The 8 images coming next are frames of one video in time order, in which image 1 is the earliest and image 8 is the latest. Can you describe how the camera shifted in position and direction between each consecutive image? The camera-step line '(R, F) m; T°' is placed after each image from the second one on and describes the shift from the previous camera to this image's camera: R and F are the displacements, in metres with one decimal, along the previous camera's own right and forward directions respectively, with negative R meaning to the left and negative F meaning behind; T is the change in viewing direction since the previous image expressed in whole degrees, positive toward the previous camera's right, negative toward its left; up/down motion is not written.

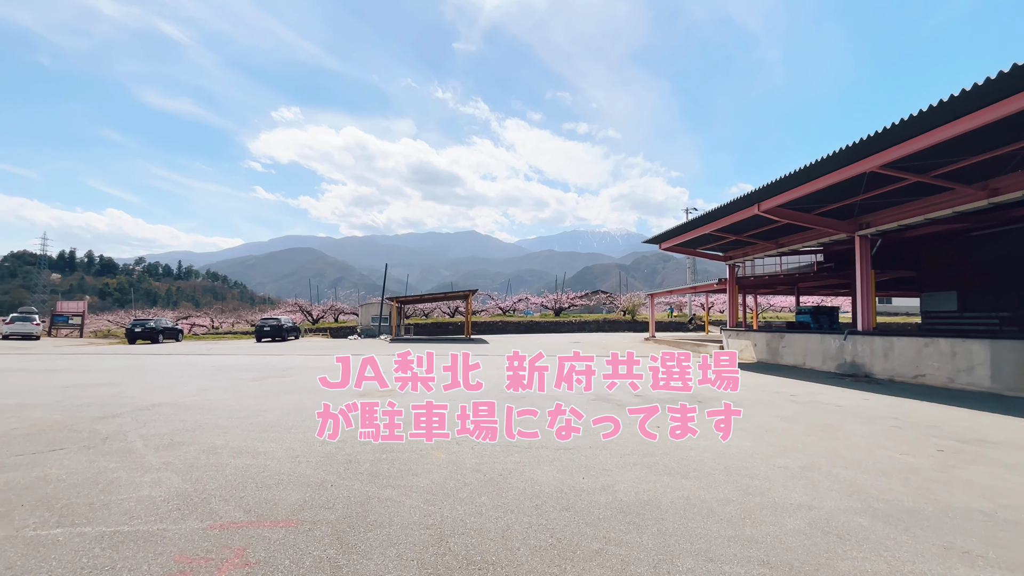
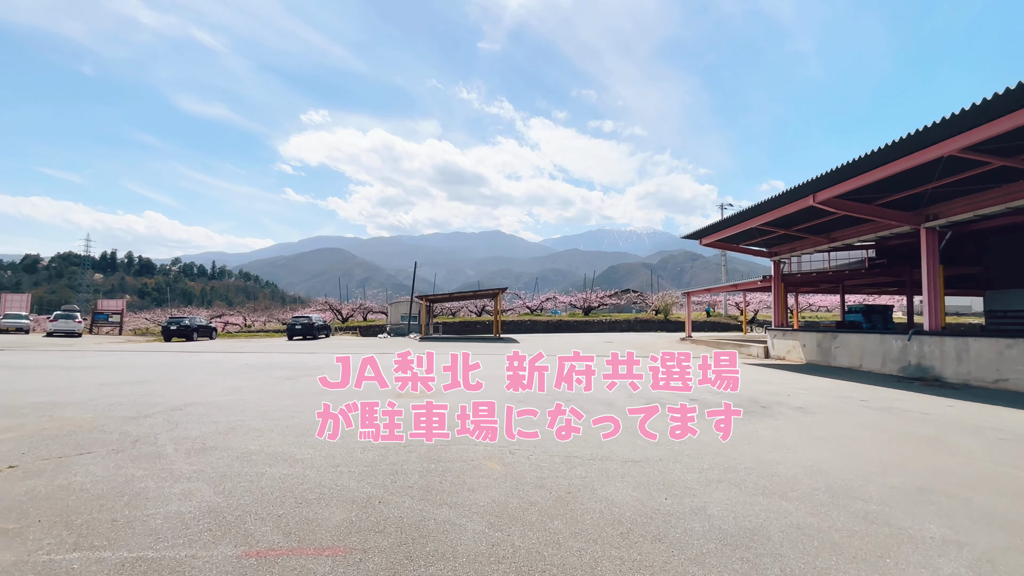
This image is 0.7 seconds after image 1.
(-0.3, +0.4) m; -3°
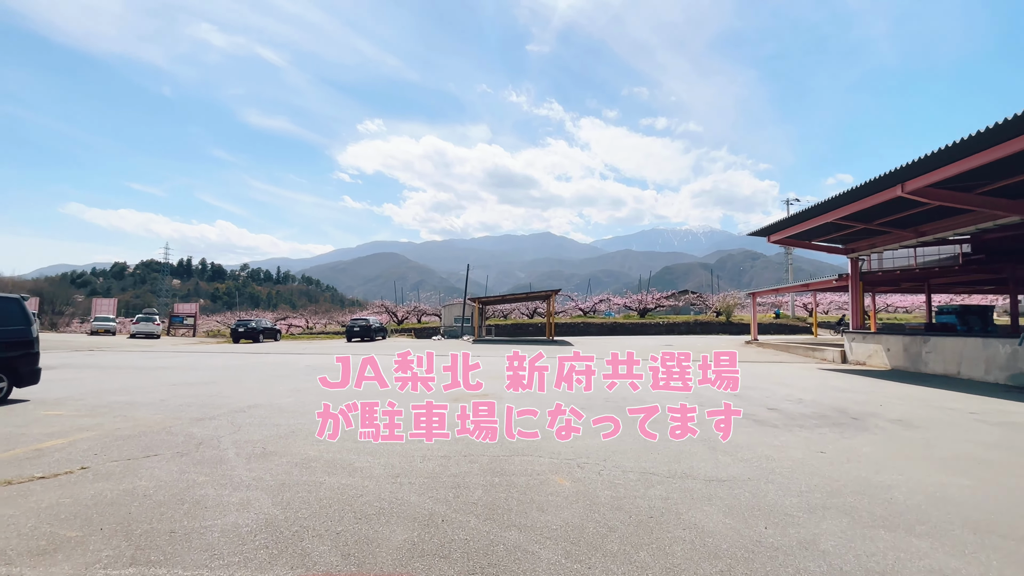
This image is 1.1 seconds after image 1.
(-0.1, +0.3) m; -6°
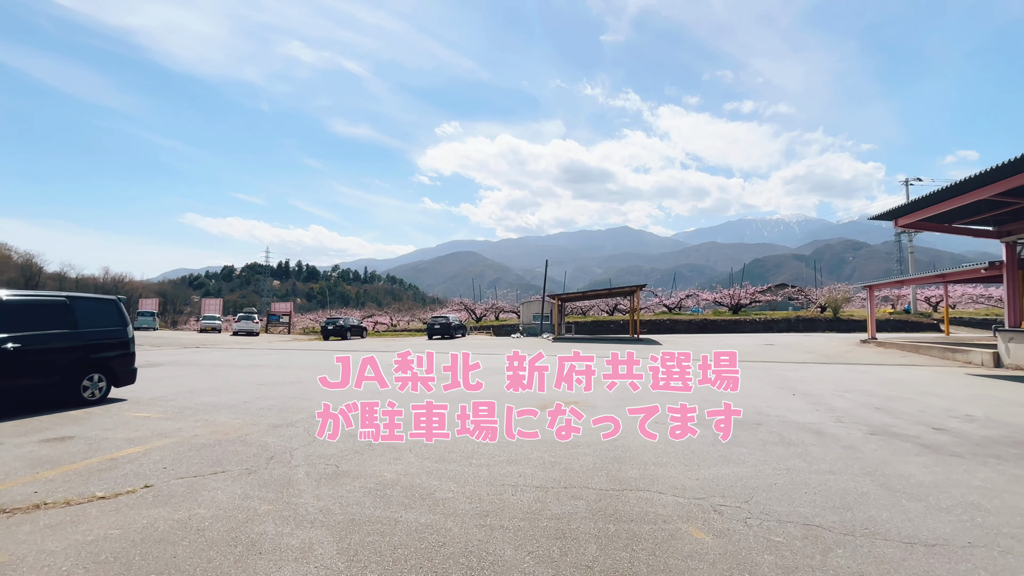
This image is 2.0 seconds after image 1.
(-0.2, +0.7) m; -9°
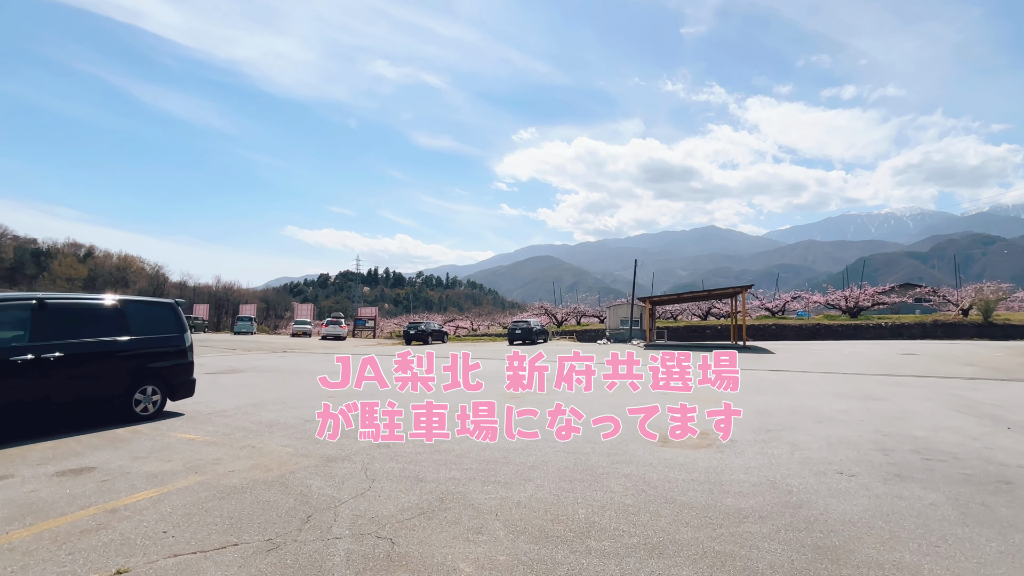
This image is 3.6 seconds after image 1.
(-0.3, +1.3) m; -9°
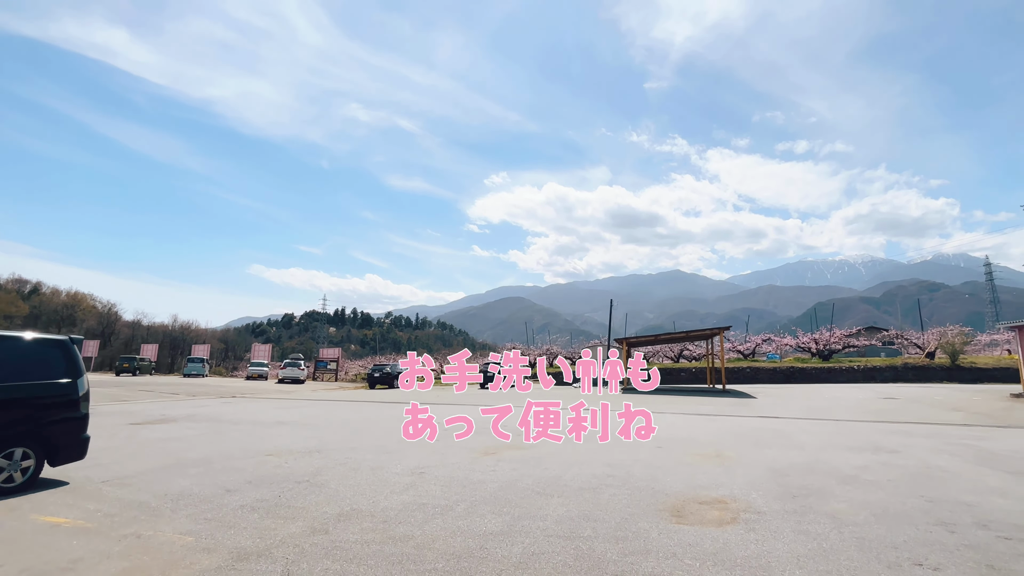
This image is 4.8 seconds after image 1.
(-0.1, +0.9) m; +3°
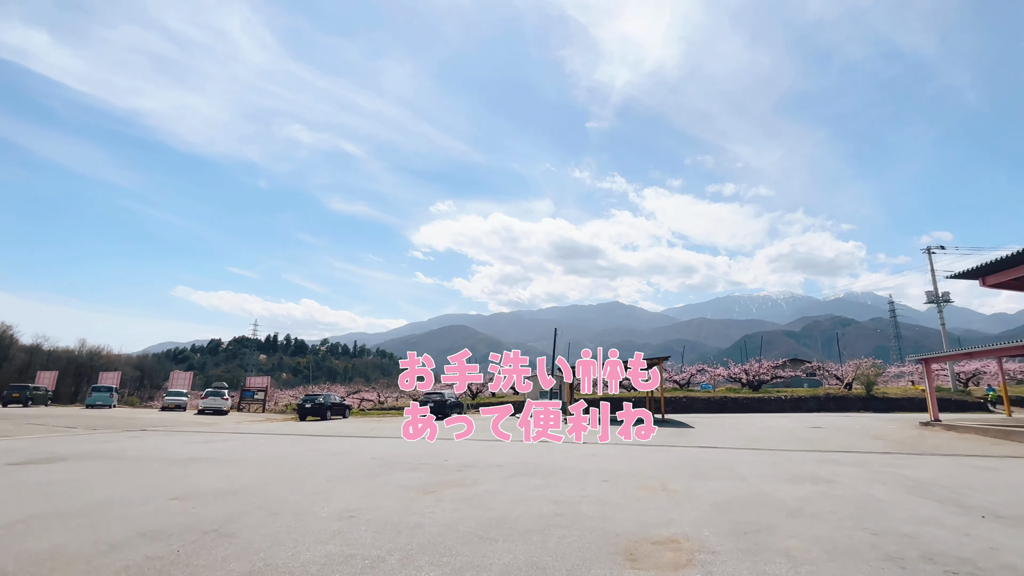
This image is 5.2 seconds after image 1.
(0.0, +0.3) m; +6°
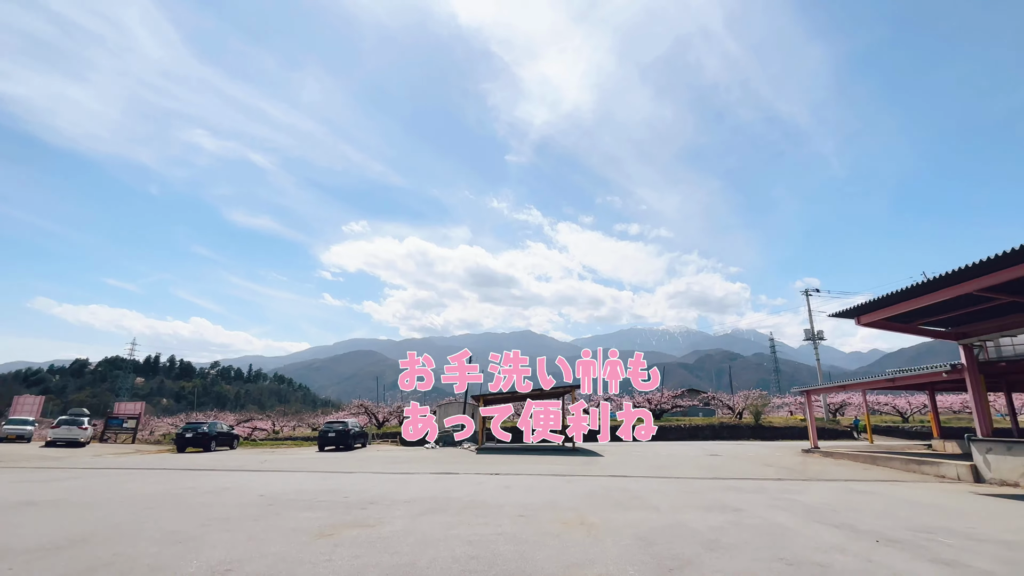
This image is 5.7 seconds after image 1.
(-0.1, +0.3) m; +10°
